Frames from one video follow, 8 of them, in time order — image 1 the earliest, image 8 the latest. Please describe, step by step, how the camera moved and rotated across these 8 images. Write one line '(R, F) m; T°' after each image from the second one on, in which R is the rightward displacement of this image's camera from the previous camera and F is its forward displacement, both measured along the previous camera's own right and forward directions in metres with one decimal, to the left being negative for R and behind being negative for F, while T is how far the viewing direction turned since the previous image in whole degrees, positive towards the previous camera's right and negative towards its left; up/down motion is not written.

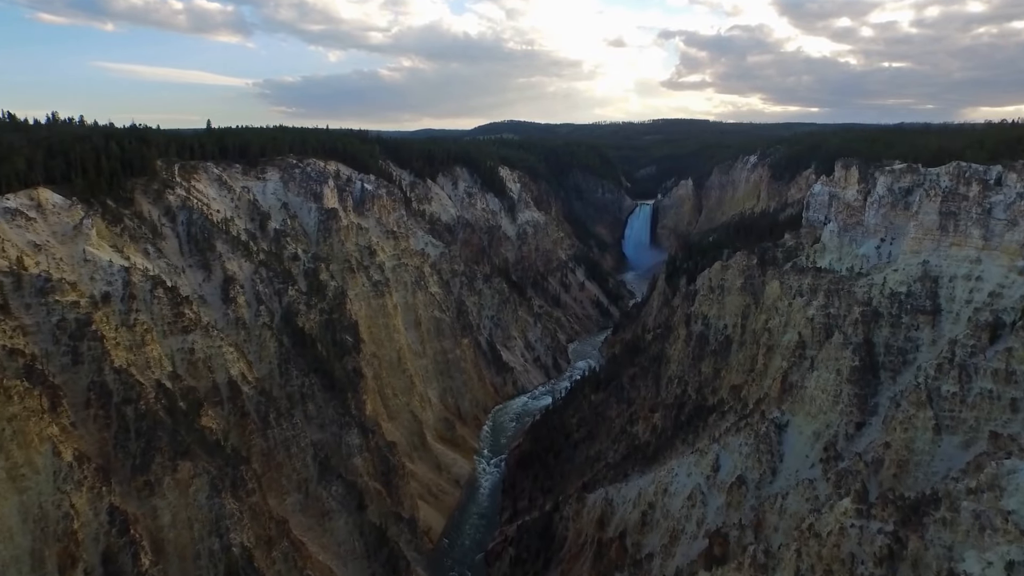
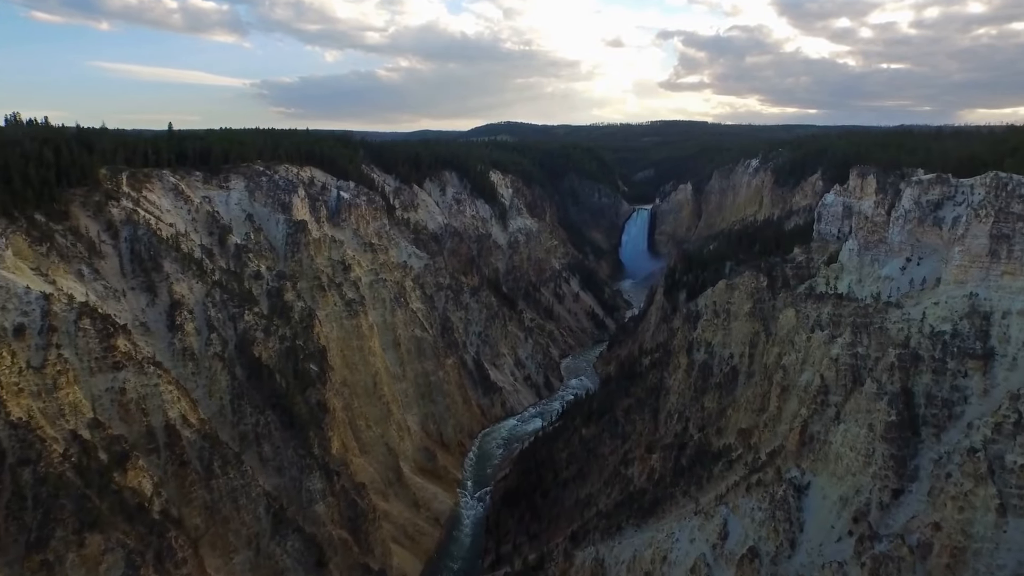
(+0.6, +3.4) m; 0°
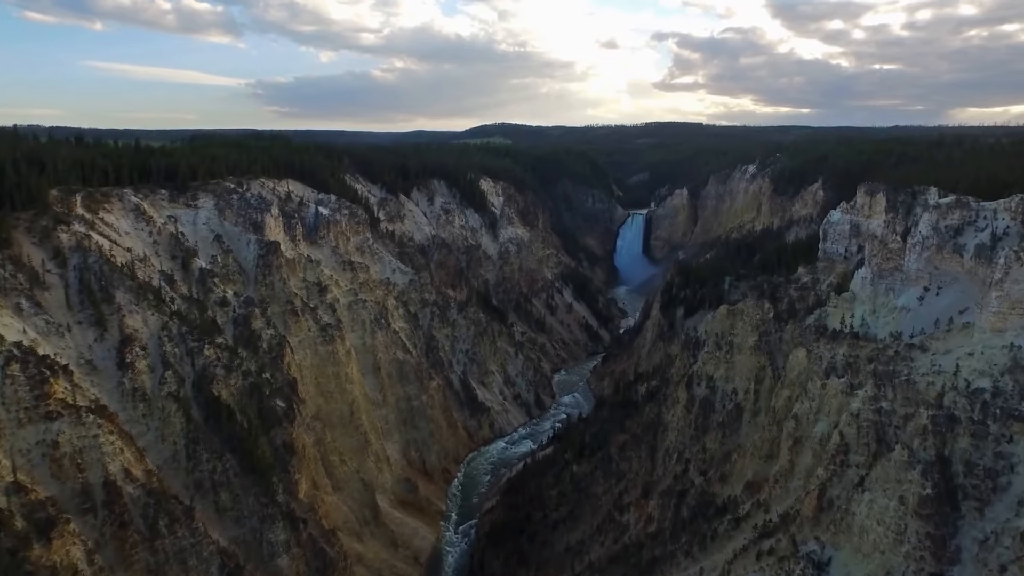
(+0.4, +2.4) m; 0°
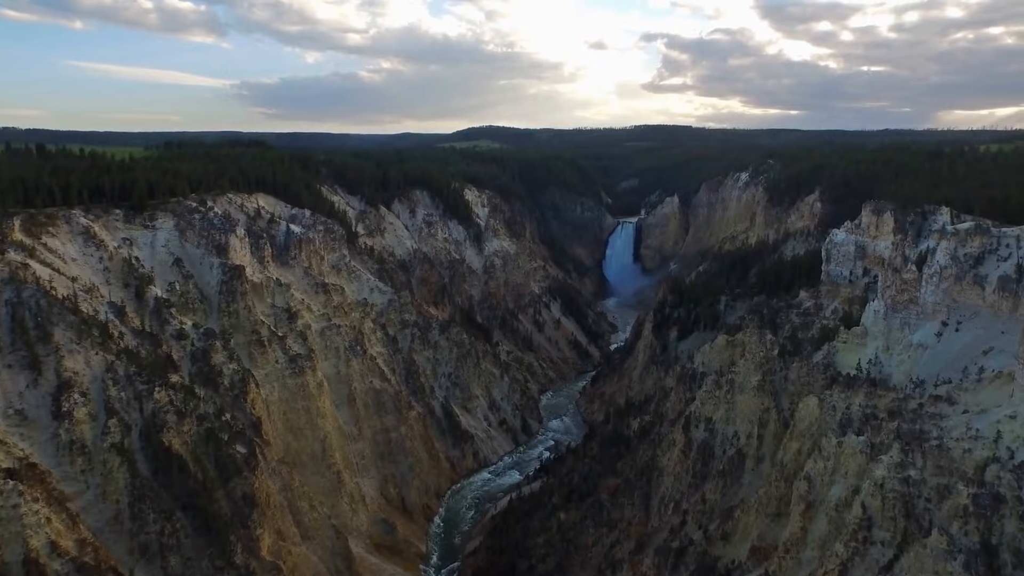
(+0.3, +2.4) m; +1°
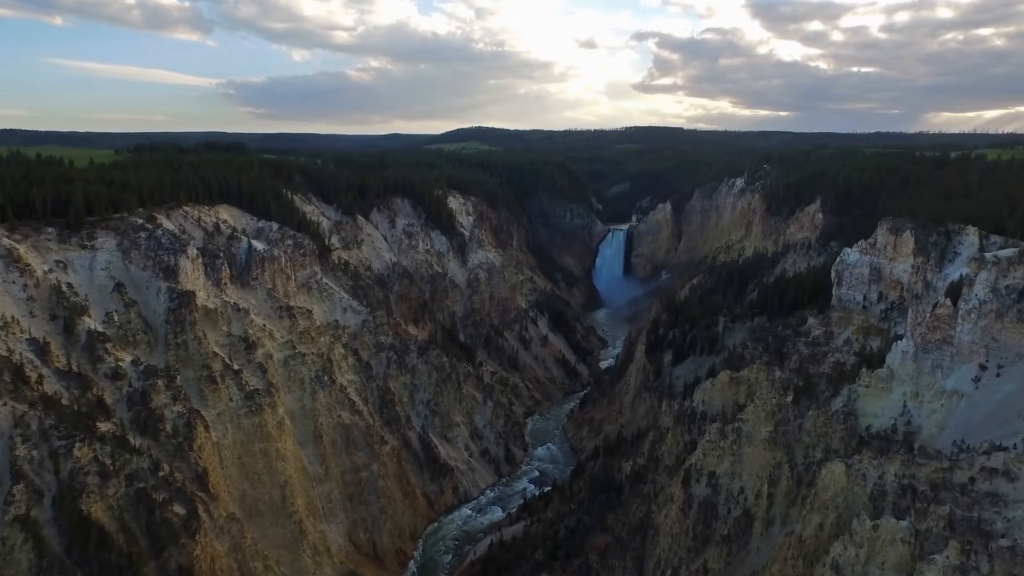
(+0.4, +3.2) m; +1°
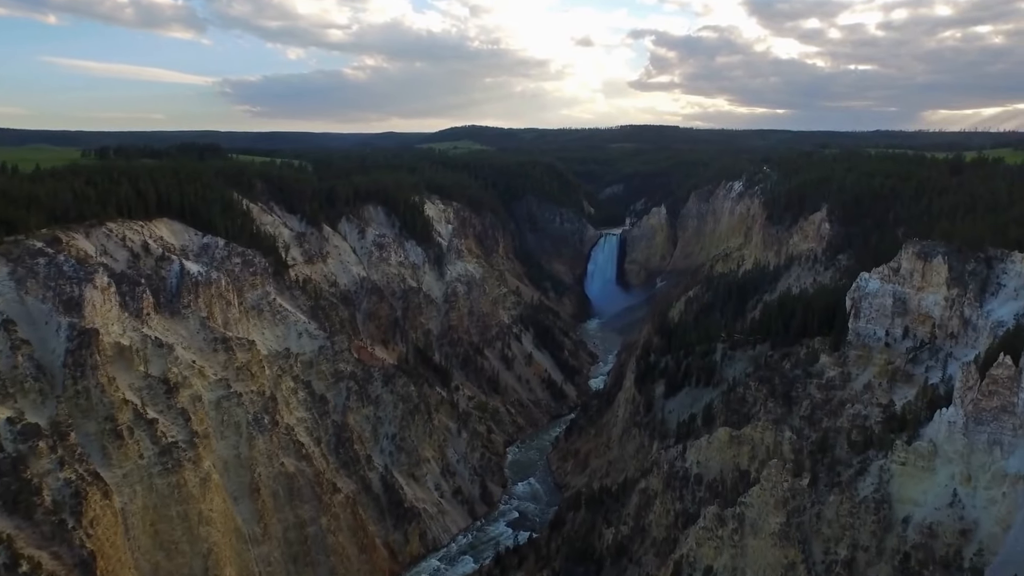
(+1.2, +4.5) m; 0°
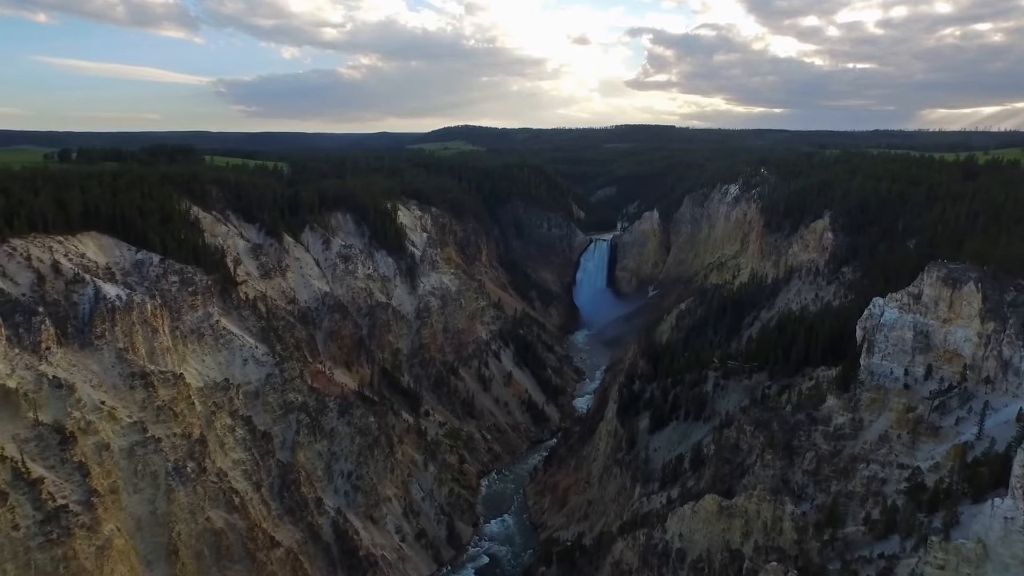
(+1.4, +4.0) m; 0°
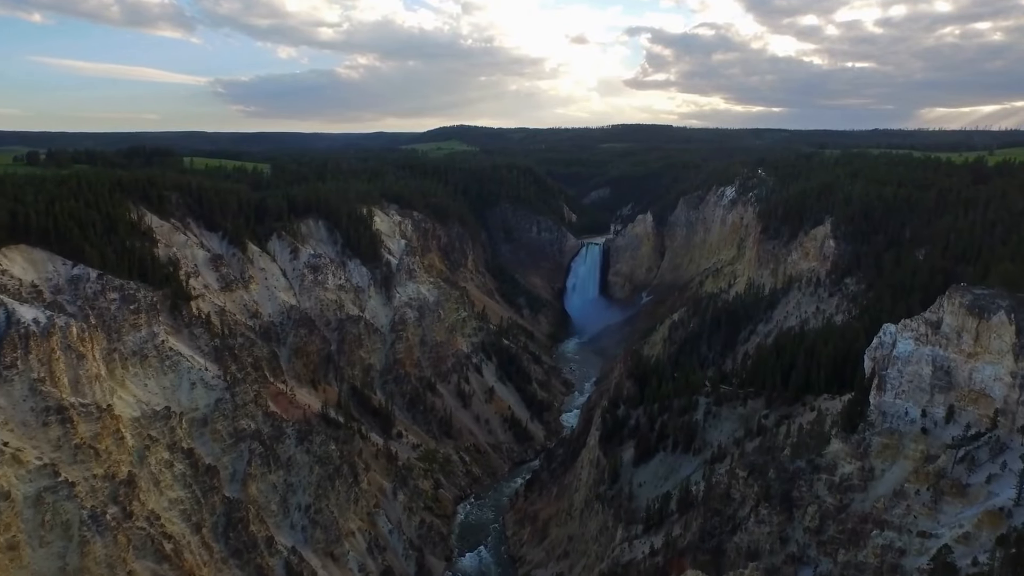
(+1.2, +3.1) m; 0°
